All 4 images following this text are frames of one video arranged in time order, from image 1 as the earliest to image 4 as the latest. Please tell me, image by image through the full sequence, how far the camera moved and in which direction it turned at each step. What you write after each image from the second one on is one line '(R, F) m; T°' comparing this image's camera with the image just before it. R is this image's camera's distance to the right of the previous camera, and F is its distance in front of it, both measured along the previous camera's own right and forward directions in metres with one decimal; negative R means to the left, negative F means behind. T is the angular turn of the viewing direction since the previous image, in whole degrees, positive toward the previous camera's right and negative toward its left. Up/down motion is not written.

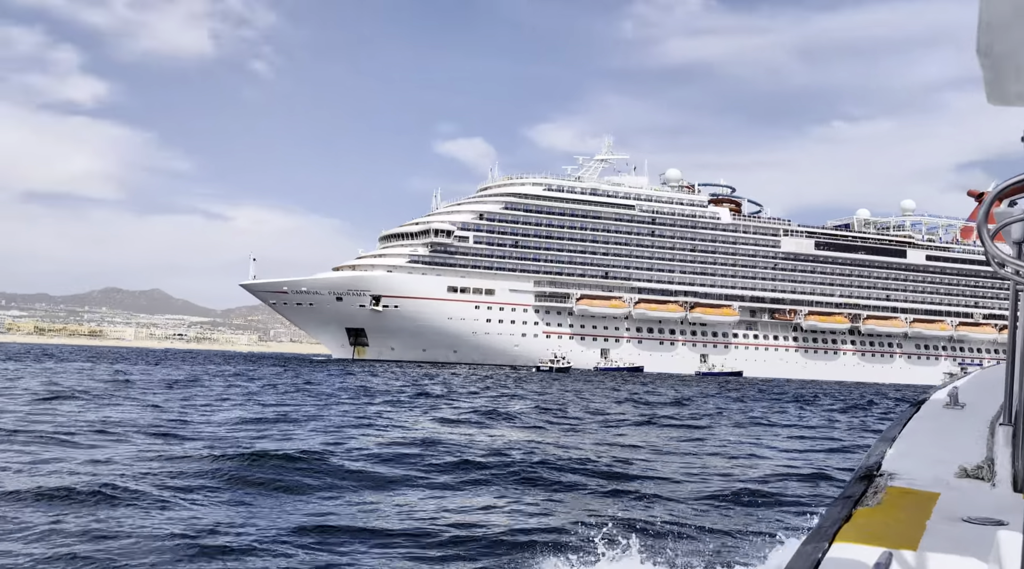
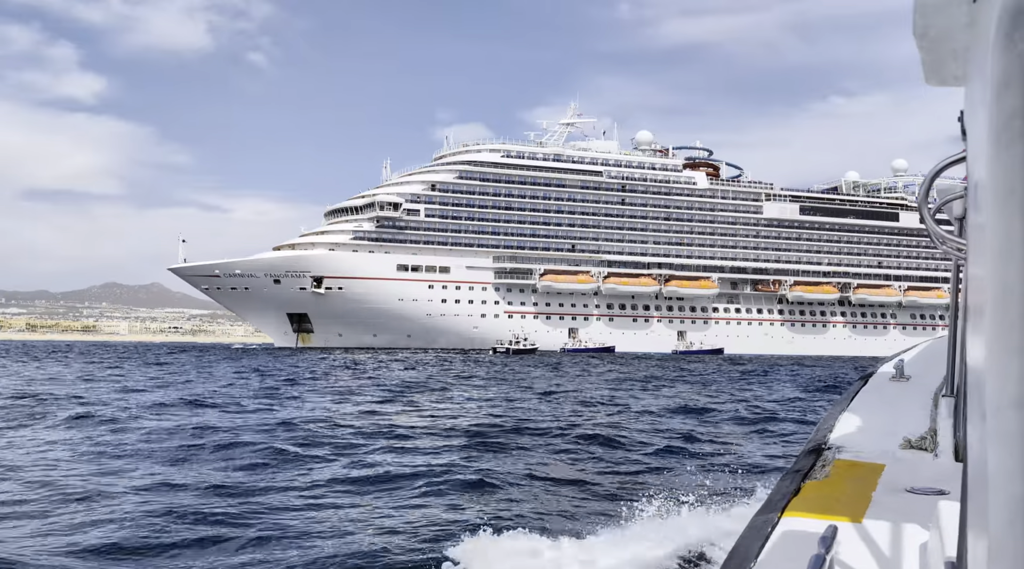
(+1.5, +3.4) m; 0°
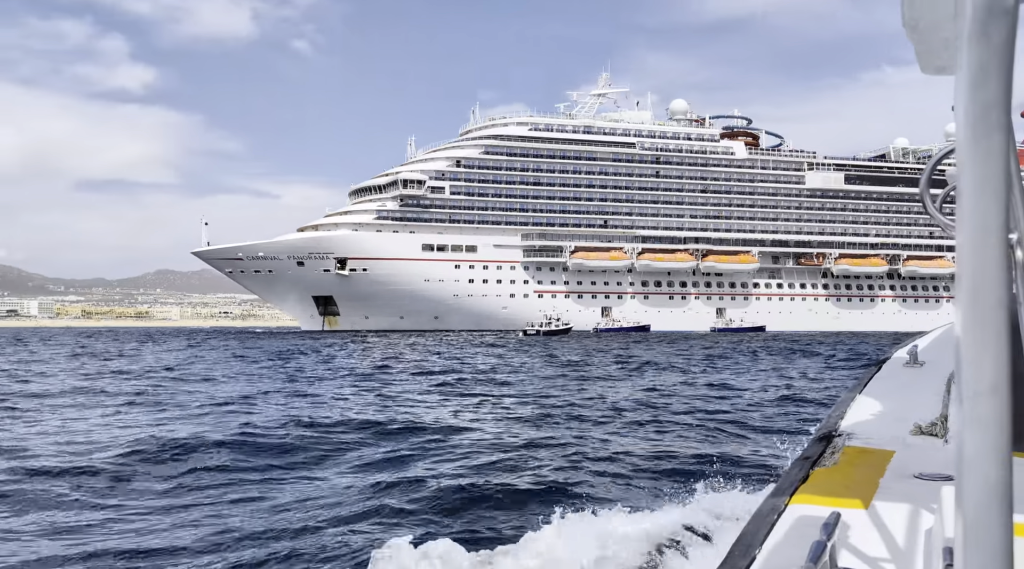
(+0.6, +1.3) m; -3°
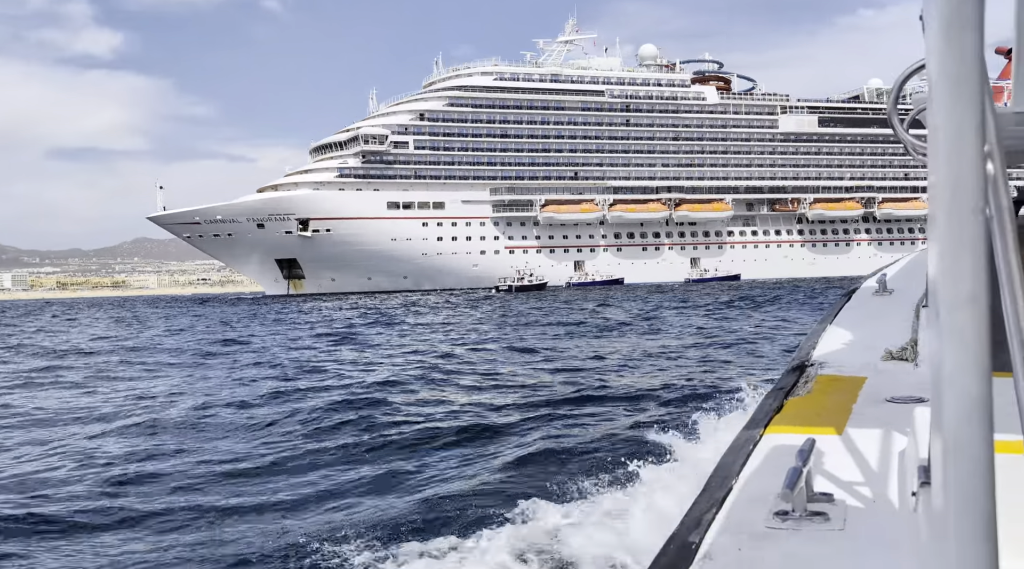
(+0.4, +0.9) m; +1°
